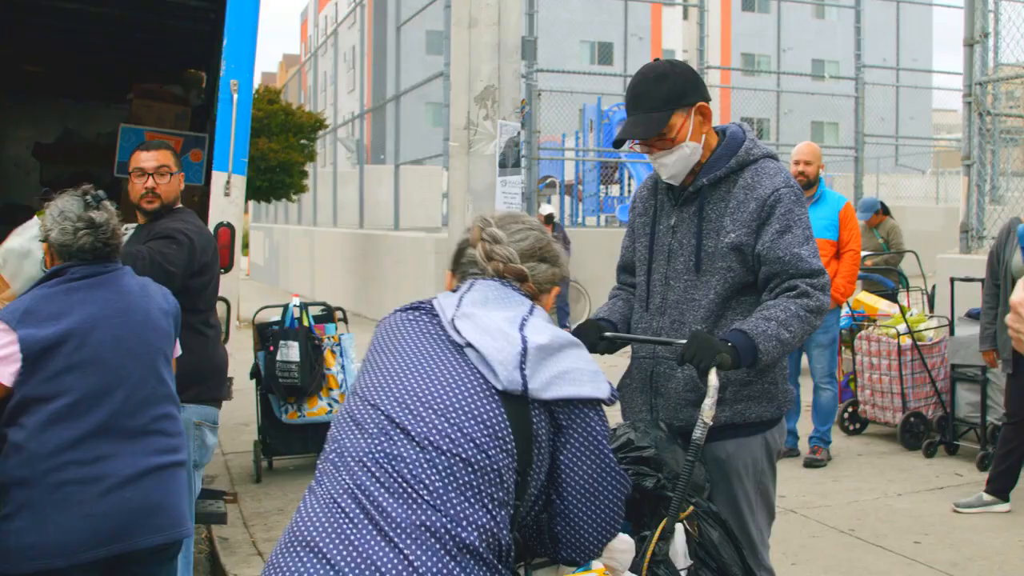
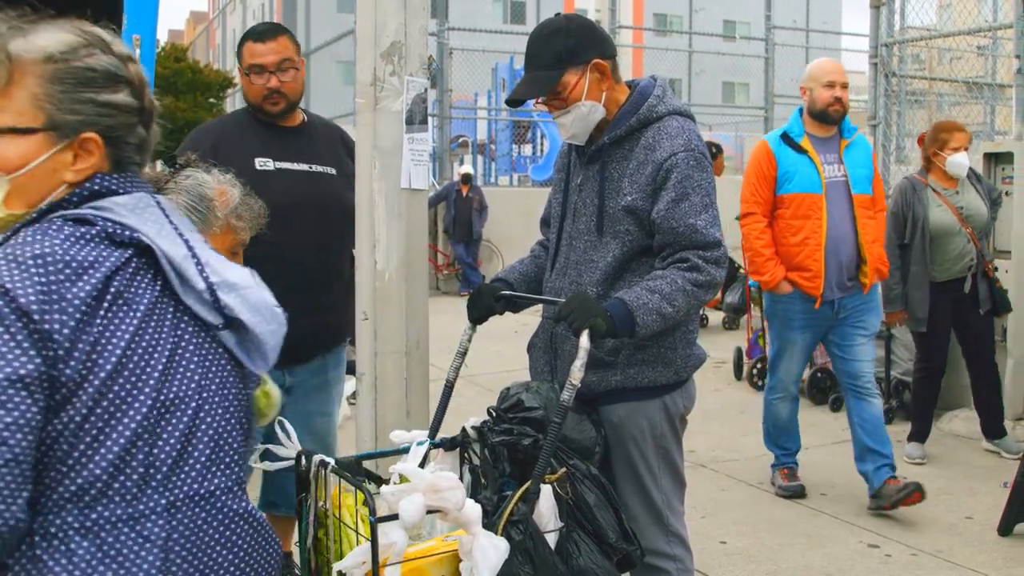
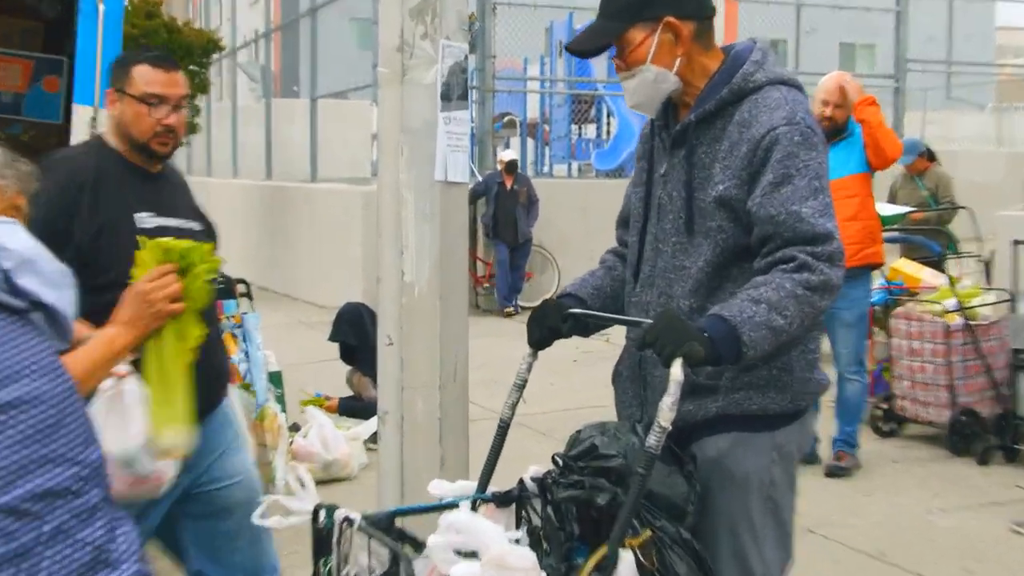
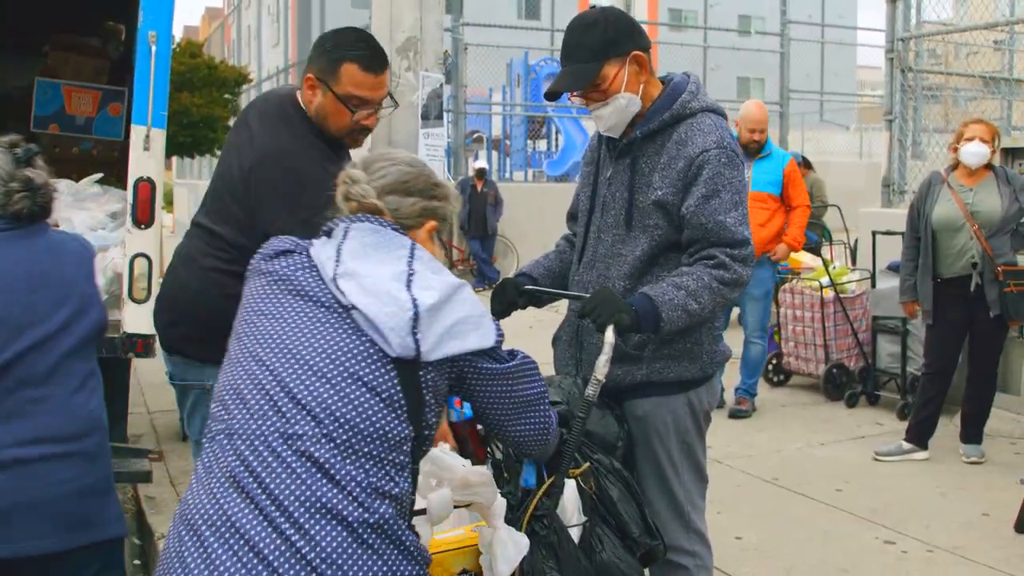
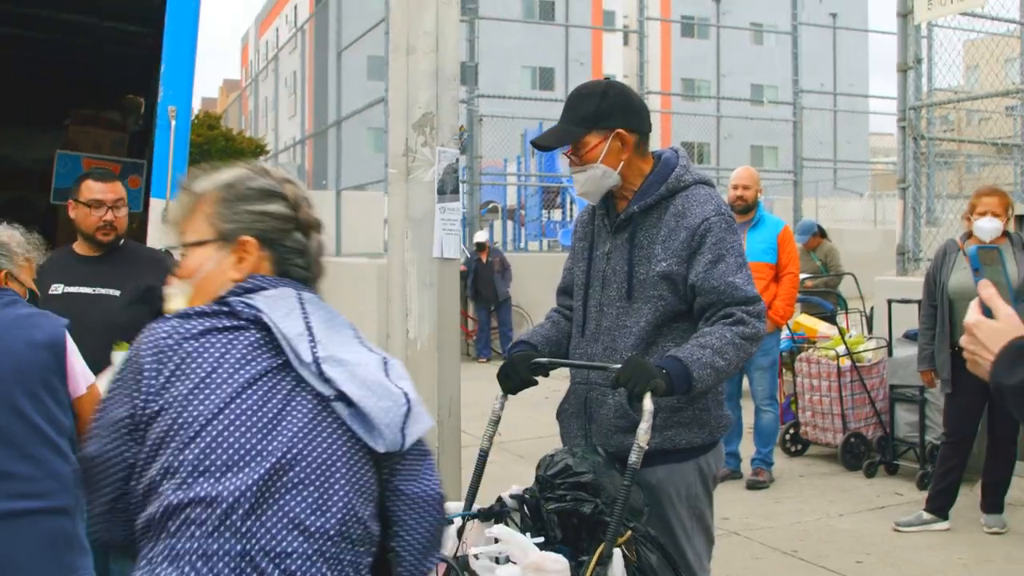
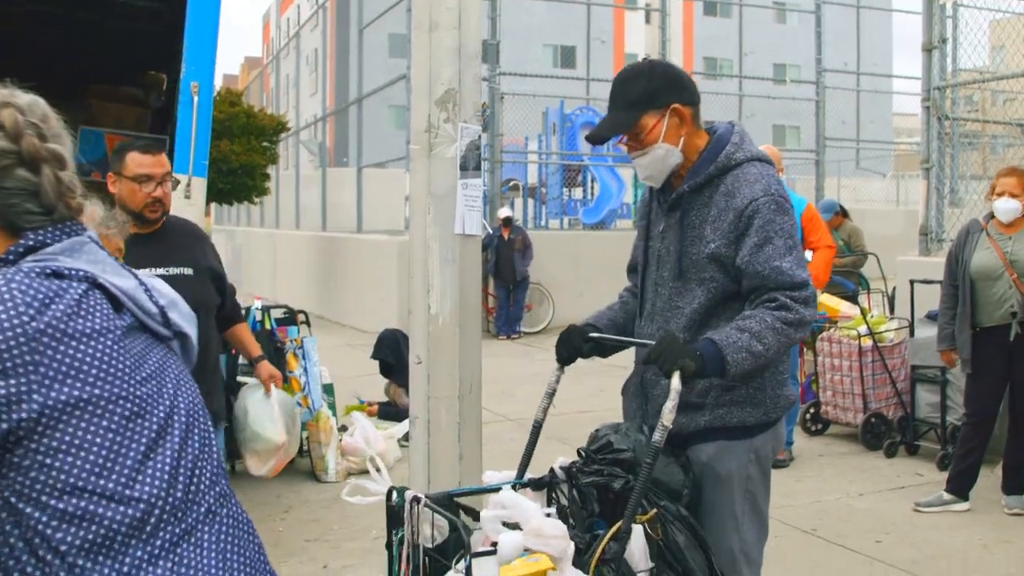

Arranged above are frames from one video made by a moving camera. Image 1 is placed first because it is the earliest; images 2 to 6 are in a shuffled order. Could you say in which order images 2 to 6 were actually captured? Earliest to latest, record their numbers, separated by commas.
5, 6, 3, 4, 2
